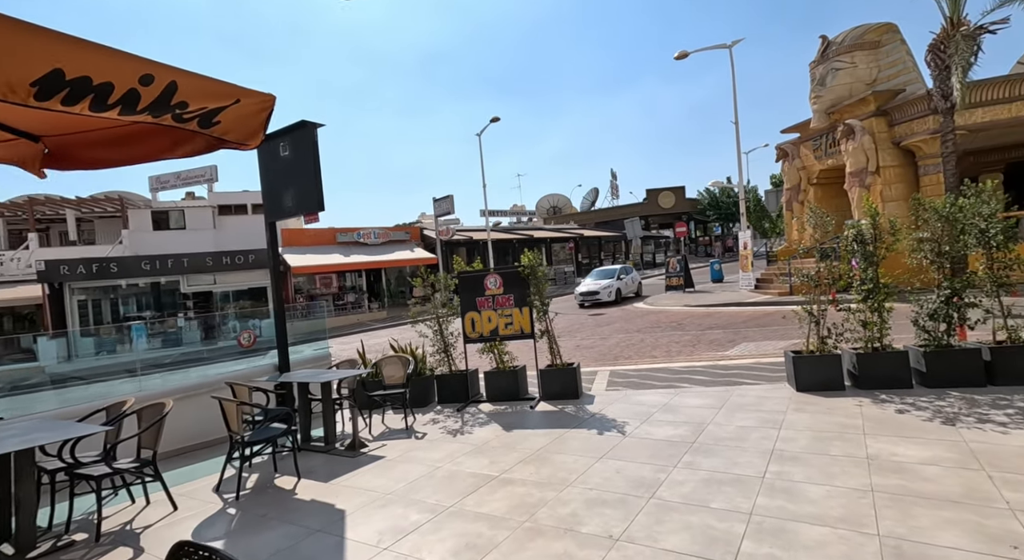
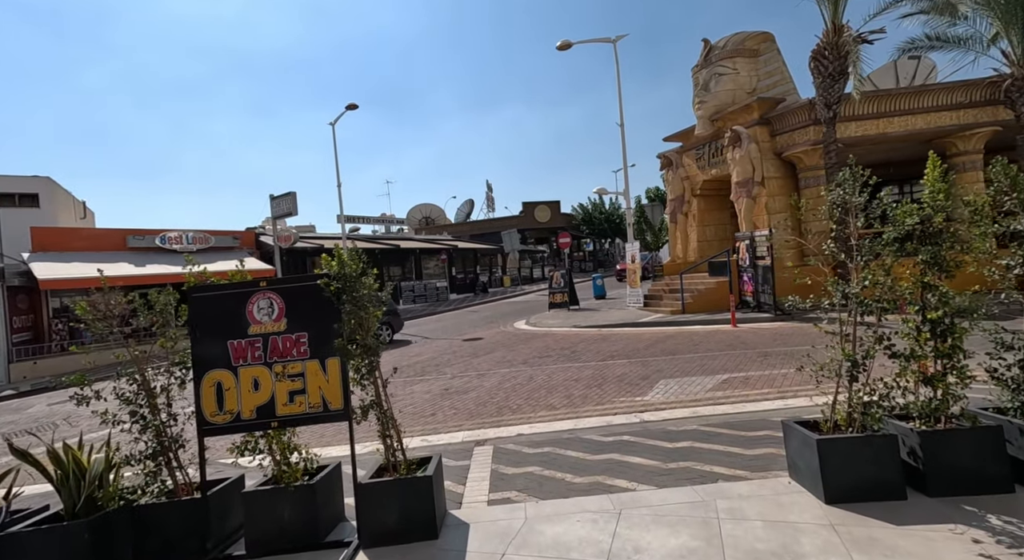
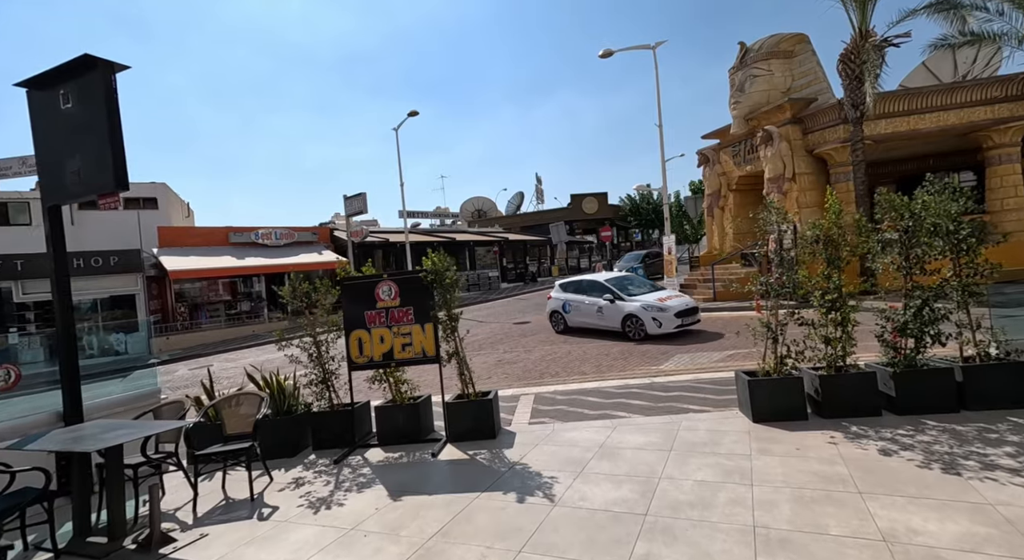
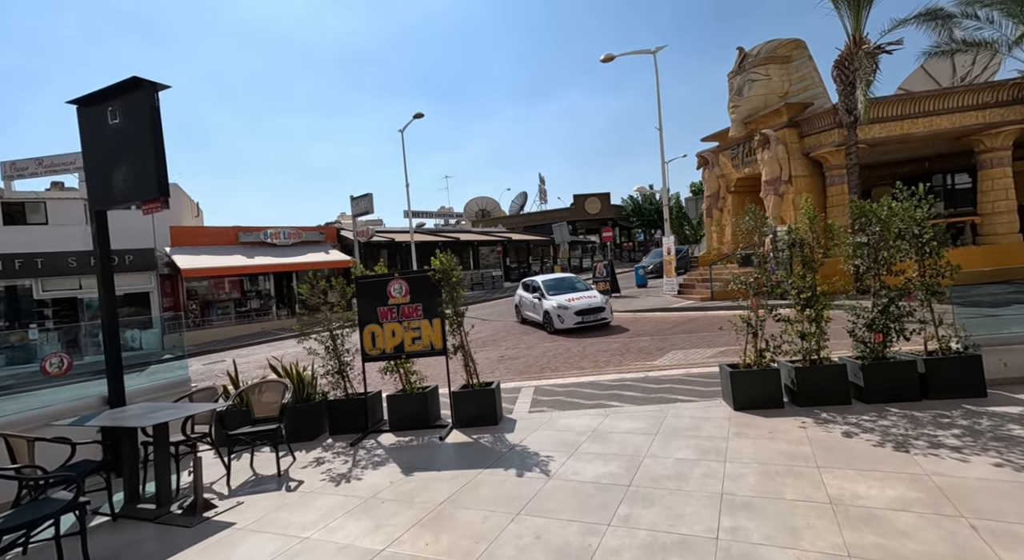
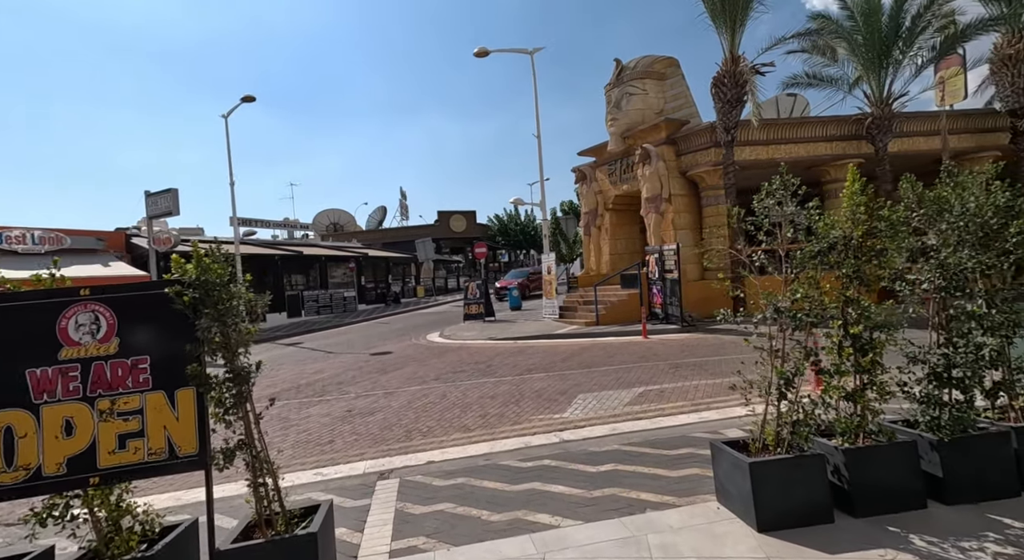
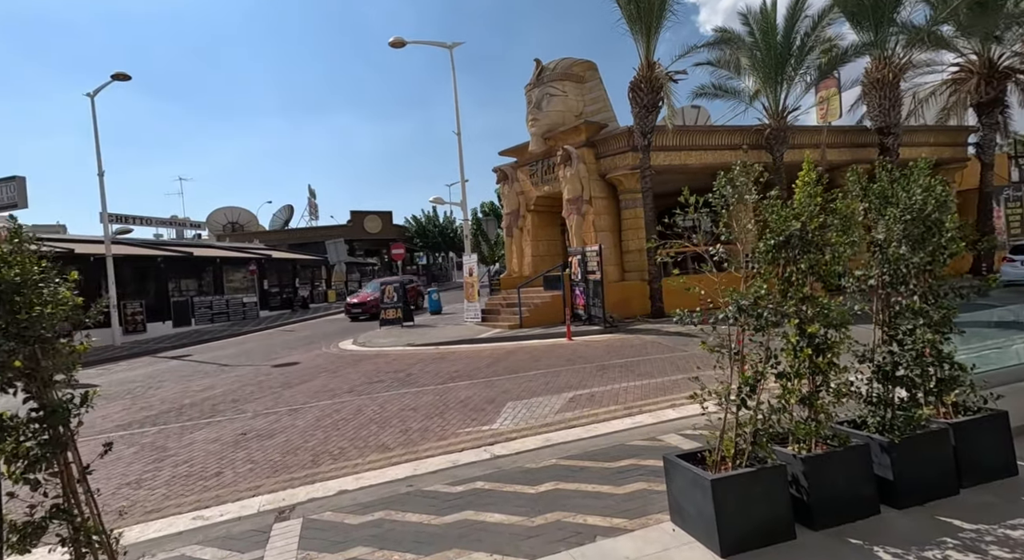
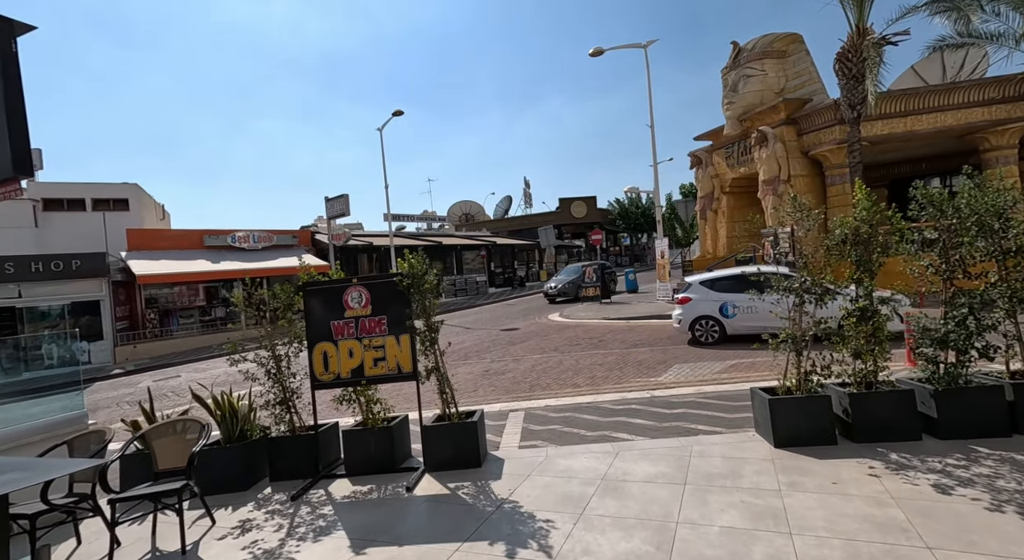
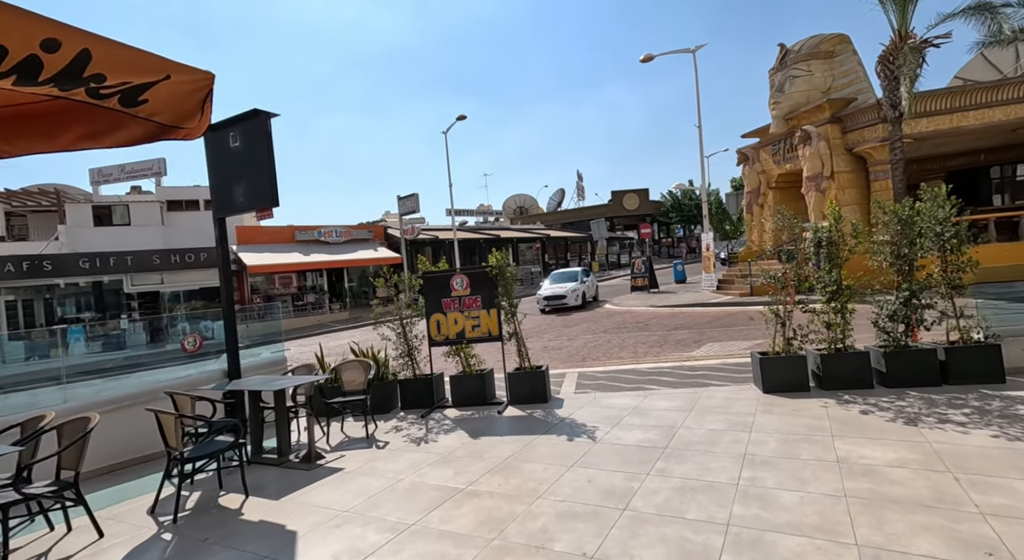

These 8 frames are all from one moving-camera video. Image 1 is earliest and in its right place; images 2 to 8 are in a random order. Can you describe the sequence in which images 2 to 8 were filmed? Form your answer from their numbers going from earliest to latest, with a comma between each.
8, 4, 3, 7, 2, 5, 6
